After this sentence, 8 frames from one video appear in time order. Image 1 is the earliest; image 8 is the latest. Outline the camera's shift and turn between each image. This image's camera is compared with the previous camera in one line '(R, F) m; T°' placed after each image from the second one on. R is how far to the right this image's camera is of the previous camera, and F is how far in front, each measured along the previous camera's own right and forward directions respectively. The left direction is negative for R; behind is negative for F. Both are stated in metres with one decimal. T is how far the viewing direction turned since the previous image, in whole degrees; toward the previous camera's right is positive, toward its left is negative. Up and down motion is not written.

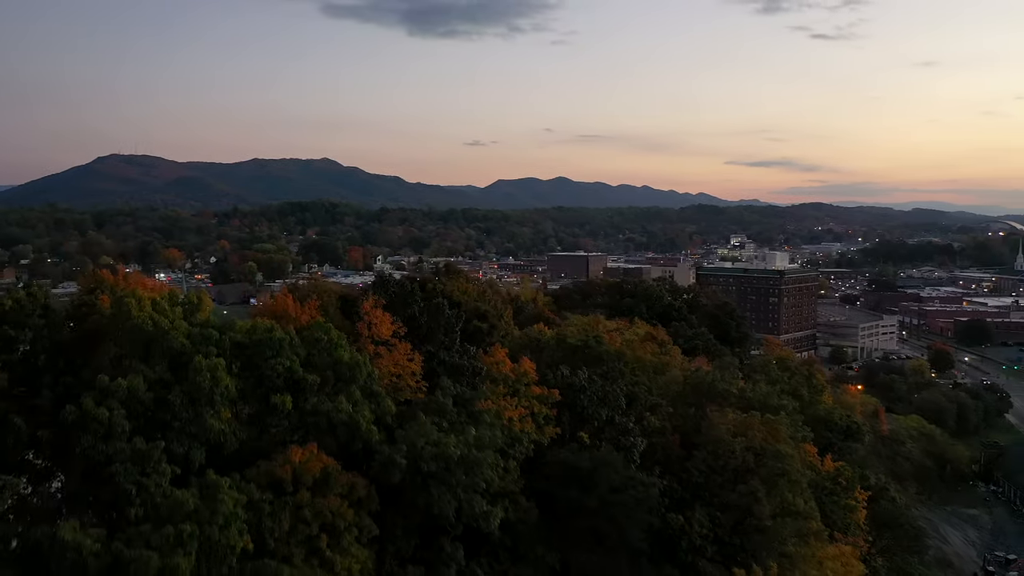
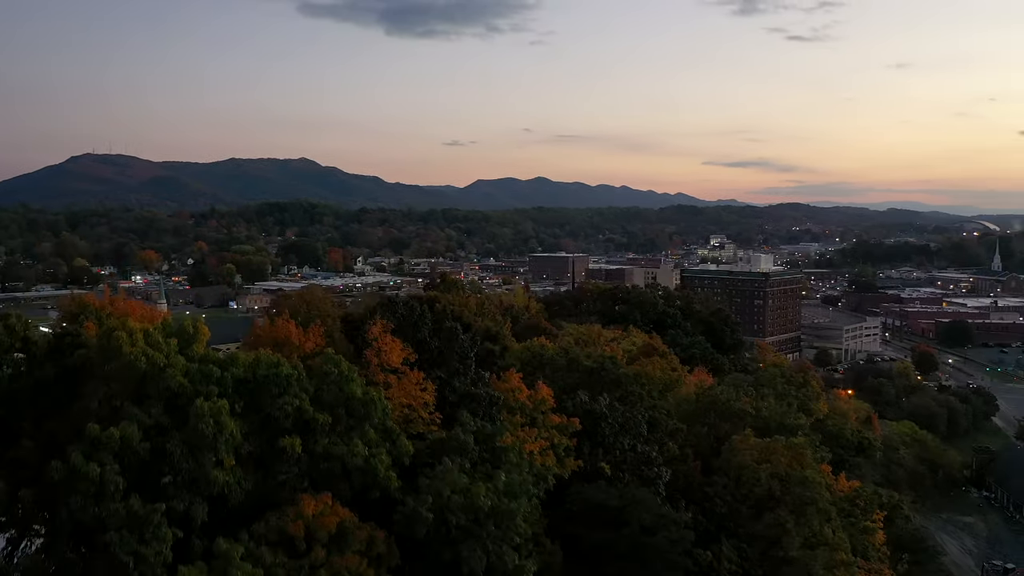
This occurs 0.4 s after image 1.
(-0.3, +0.4) m; +1°
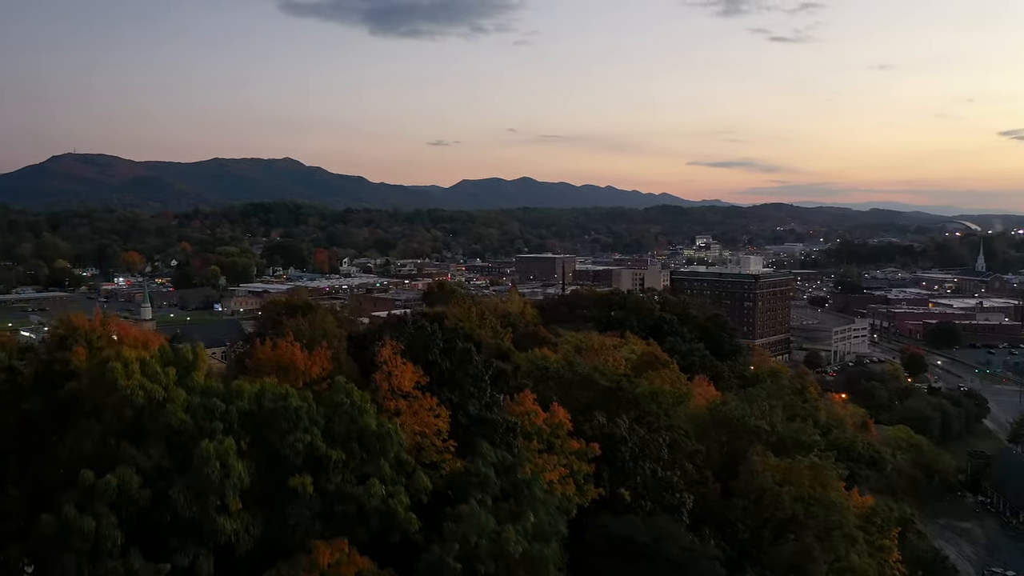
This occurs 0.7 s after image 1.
(-0.2, +0.3) m; +1°
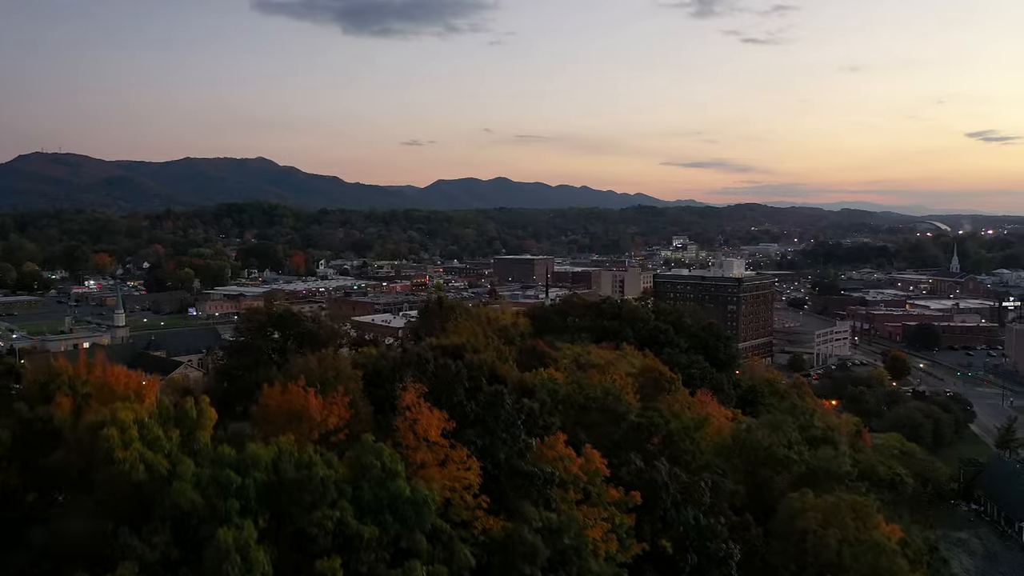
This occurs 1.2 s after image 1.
(-0.3, +0.5) m; +2°
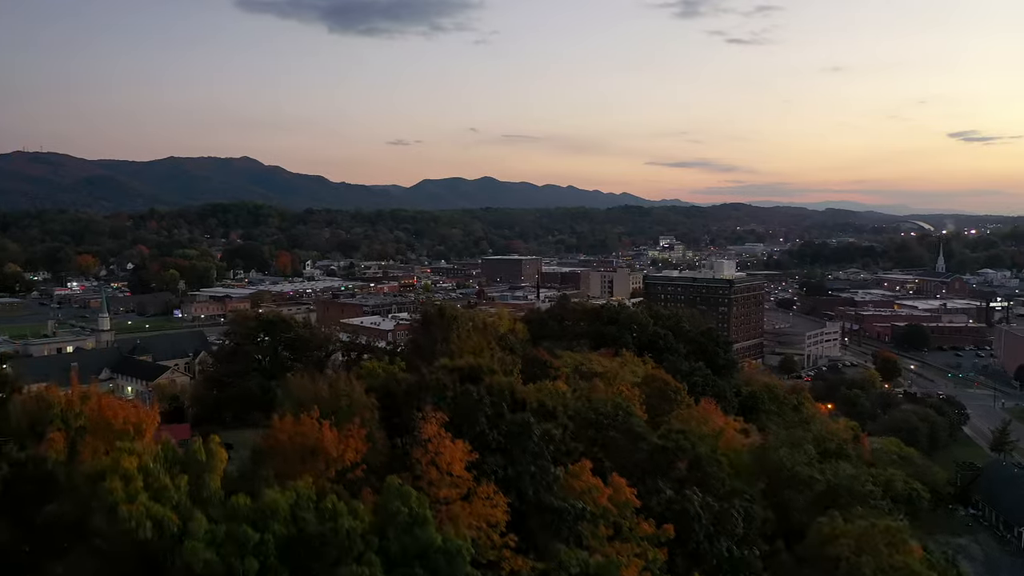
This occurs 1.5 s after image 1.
(-0.2, +0.3) m; +1°
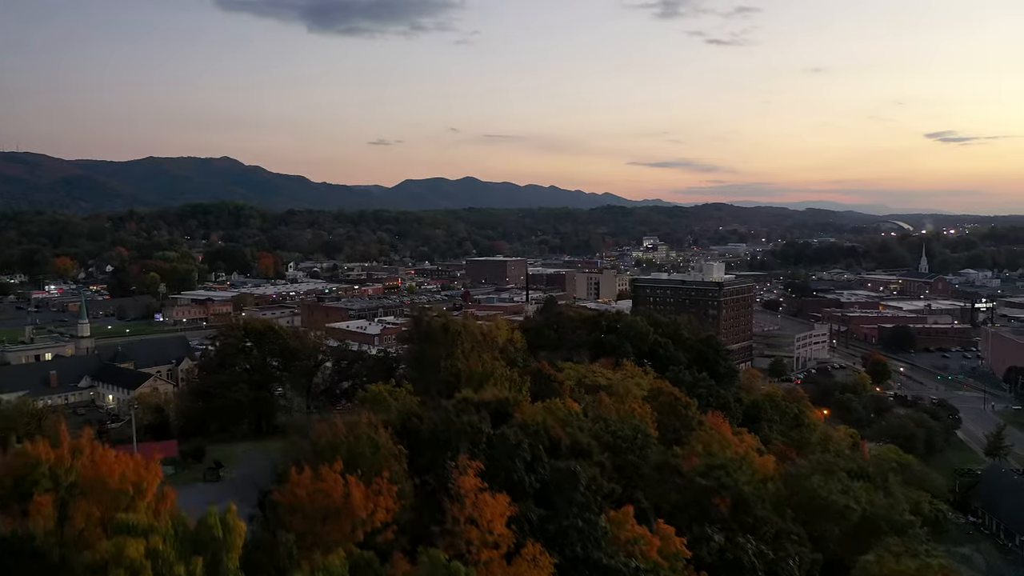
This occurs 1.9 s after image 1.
(-0.3, +0.4) m; +1°
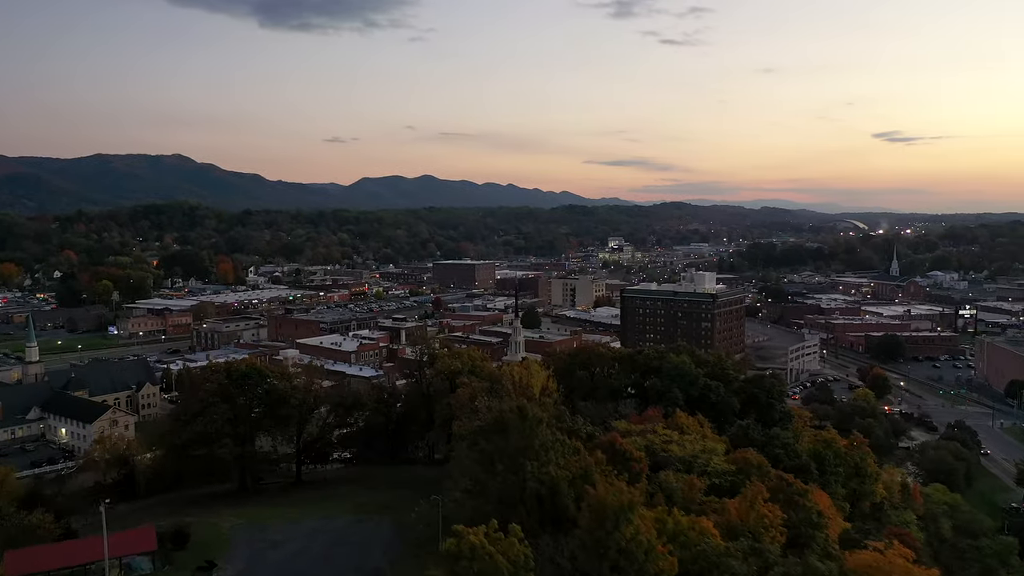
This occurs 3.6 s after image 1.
(-1.2, +2.2) m; +3°
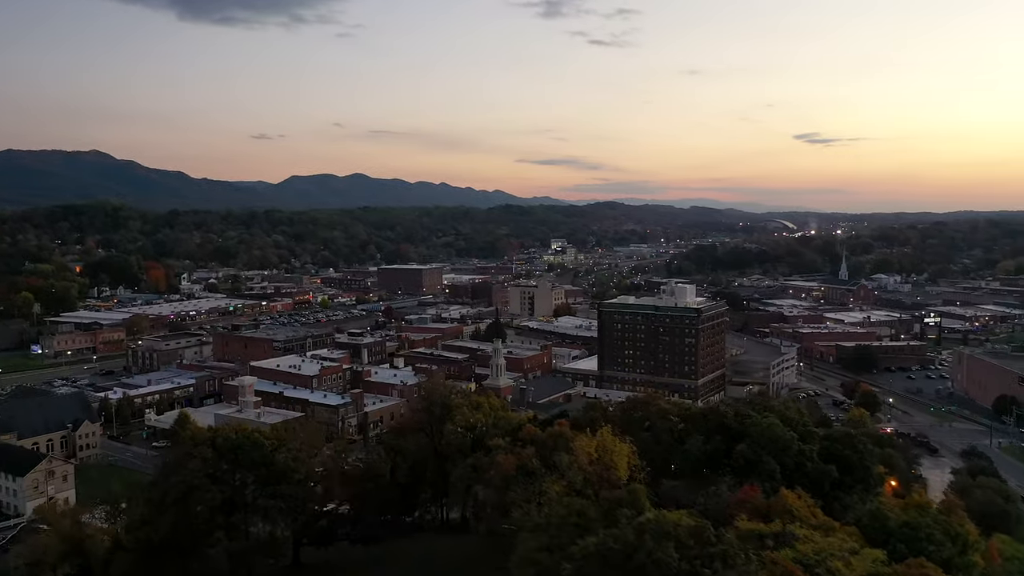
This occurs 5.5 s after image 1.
(-1.8, +2.6) m; +5°
